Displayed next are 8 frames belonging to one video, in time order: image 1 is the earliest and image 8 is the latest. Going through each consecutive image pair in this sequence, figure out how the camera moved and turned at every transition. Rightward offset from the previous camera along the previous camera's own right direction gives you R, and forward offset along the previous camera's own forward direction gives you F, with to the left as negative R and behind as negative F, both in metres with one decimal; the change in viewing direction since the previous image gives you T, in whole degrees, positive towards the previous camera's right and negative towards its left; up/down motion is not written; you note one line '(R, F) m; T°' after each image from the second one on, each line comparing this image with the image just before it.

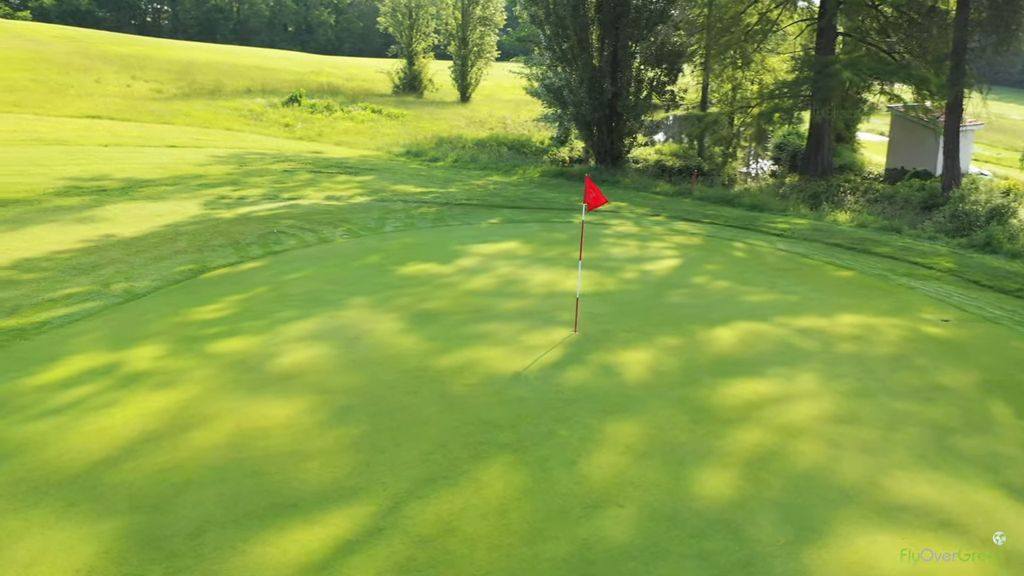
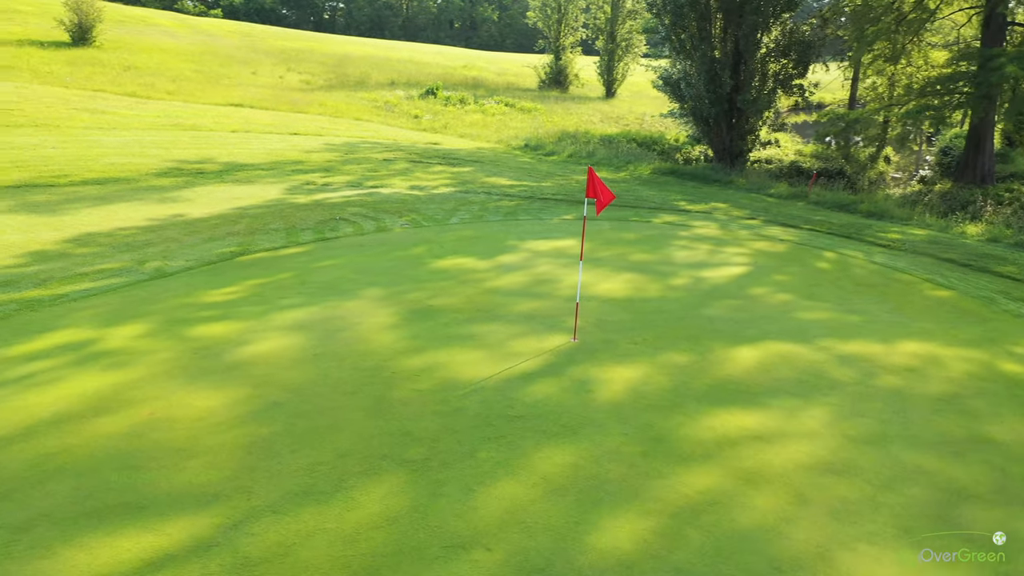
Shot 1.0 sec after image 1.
(+1.4, +0.8) m; -11°
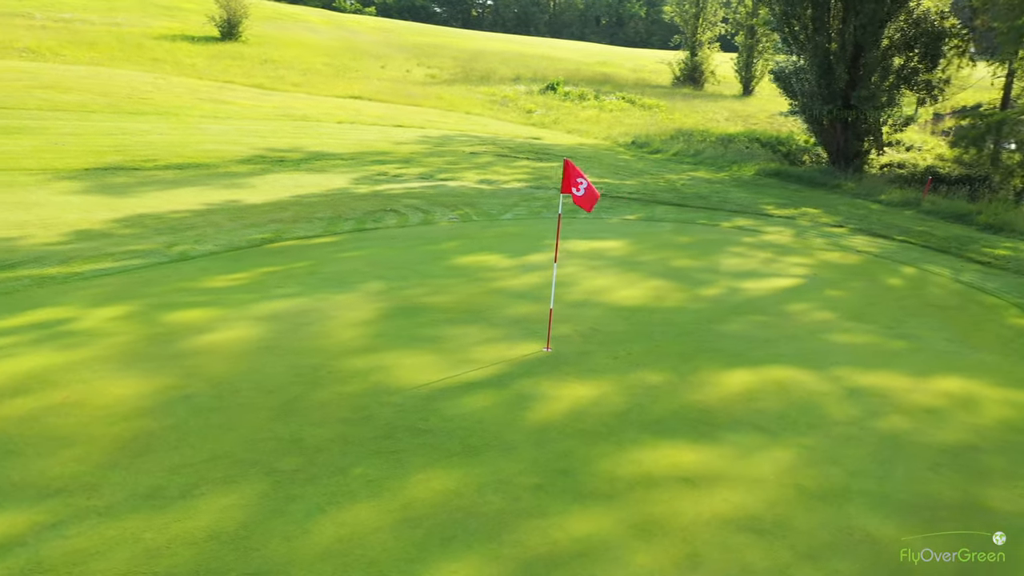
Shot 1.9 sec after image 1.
(+1.3, +0.7) m; -10°
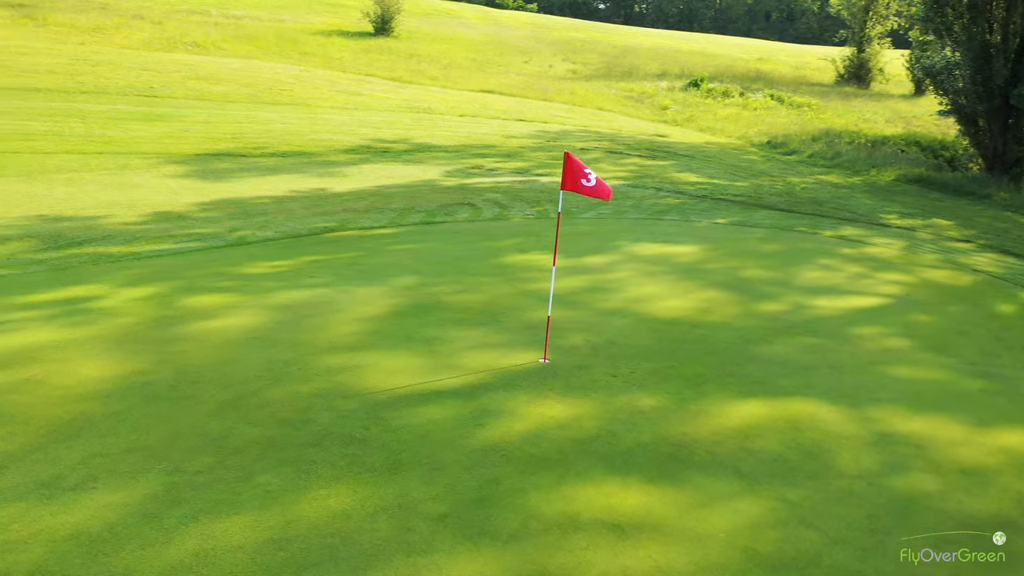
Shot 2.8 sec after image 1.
(+1.1, +0.6) m; -11°
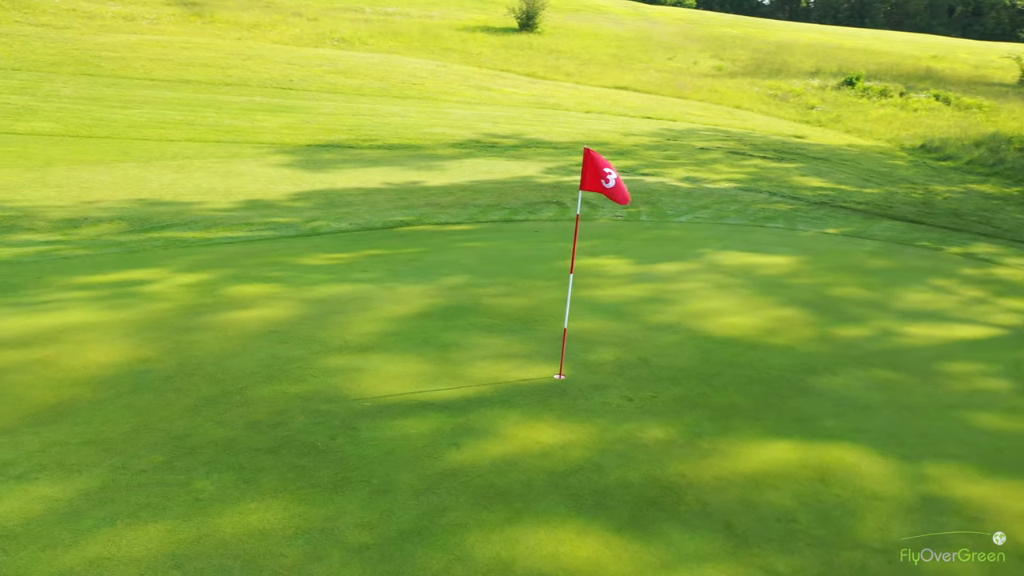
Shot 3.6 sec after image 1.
(+0.8, +0.5) m; -10°
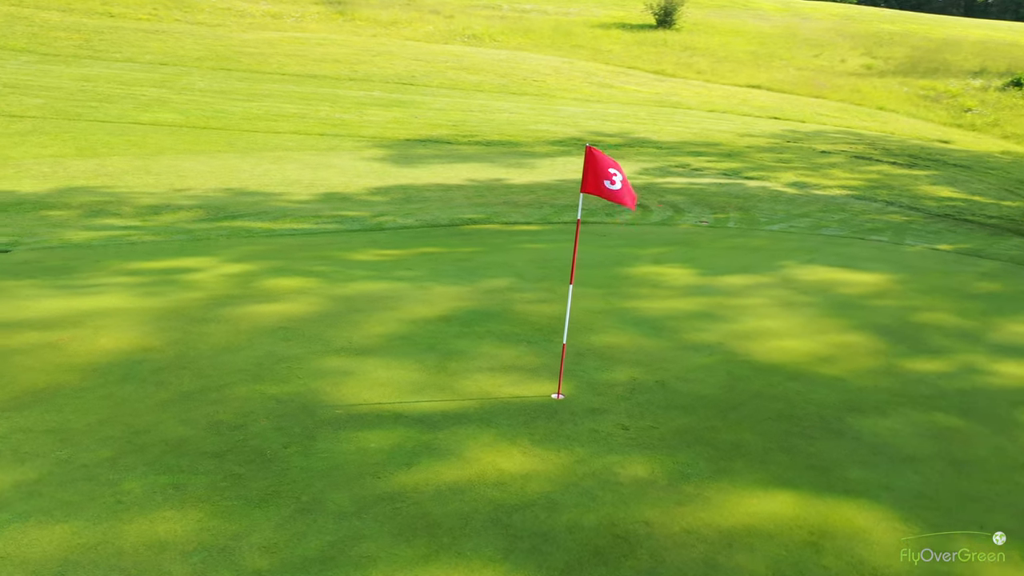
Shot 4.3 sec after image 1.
(+0.8, +0.5) m; -10°
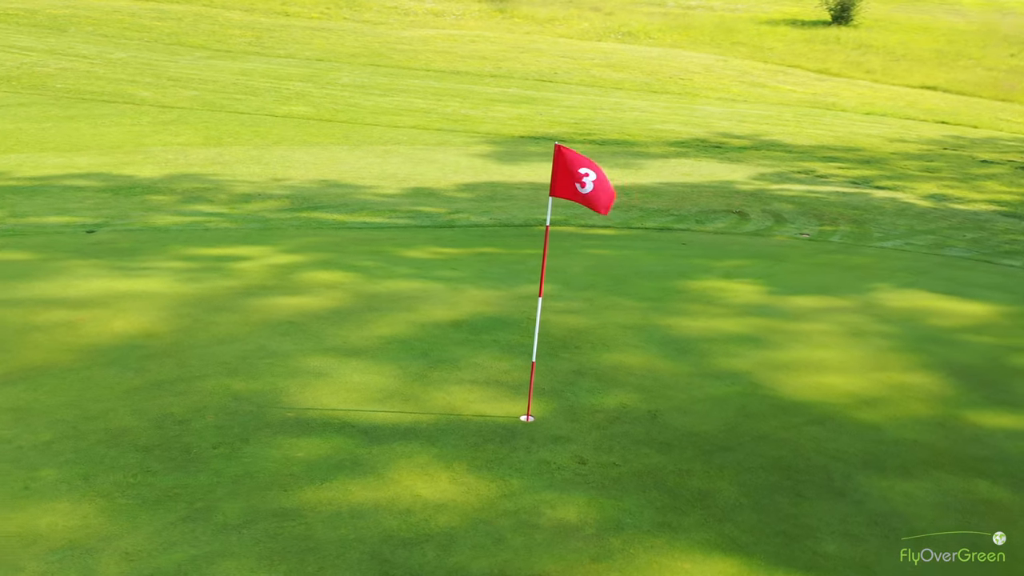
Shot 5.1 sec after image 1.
(+1.0, +0.5) m; -12°
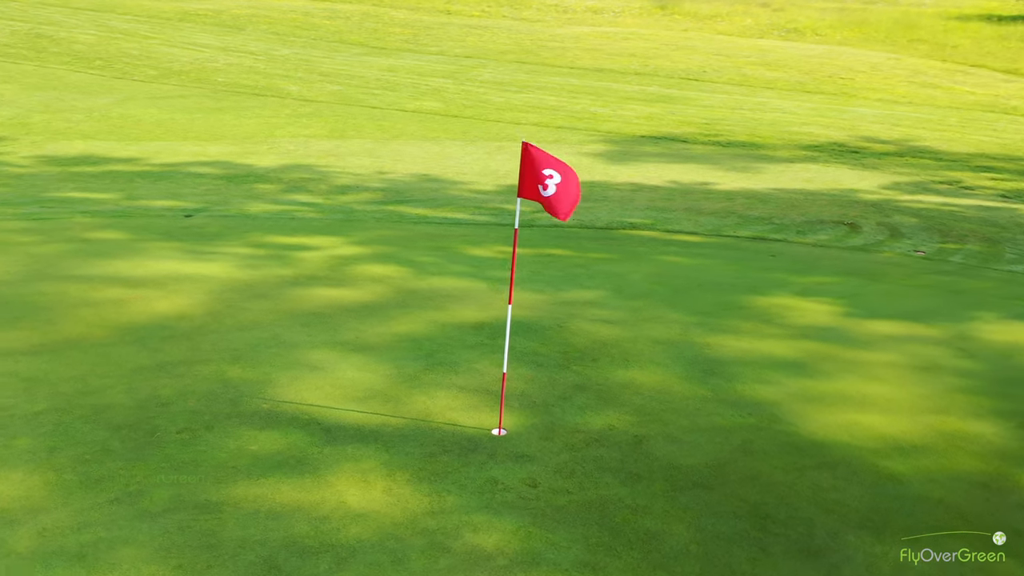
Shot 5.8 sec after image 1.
(+0.9, +0.3) m; -11°
